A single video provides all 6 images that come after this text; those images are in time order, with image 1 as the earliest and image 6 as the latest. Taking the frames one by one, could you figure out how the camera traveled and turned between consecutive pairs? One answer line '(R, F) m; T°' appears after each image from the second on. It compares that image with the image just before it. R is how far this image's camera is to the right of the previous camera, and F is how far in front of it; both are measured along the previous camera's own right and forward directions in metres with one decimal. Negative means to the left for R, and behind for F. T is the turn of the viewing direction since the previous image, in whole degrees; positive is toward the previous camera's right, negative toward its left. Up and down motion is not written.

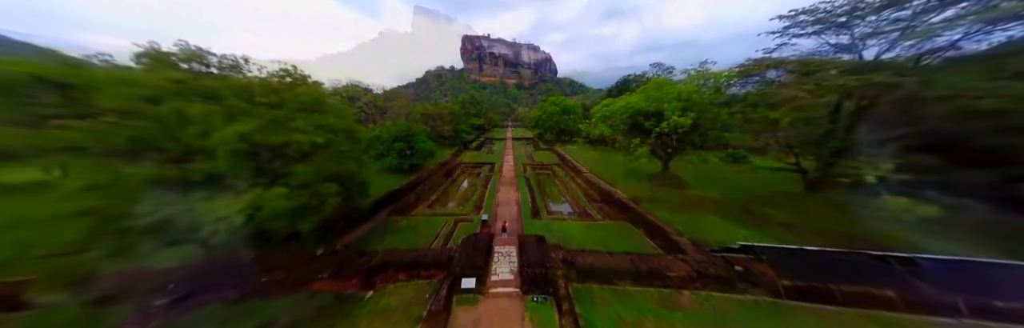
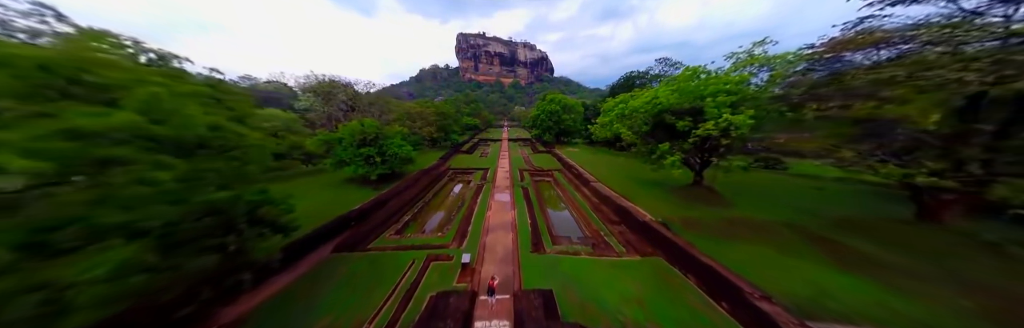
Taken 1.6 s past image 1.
(+0.1, +2.3) m; +1°
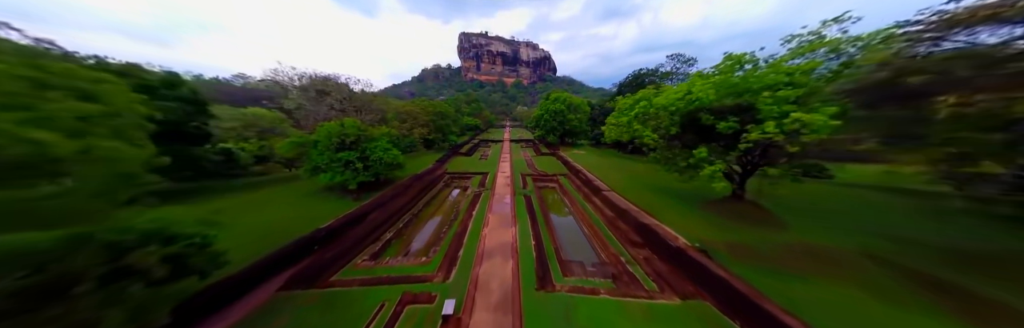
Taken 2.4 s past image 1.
(+0.1, +1.4) m; -1°
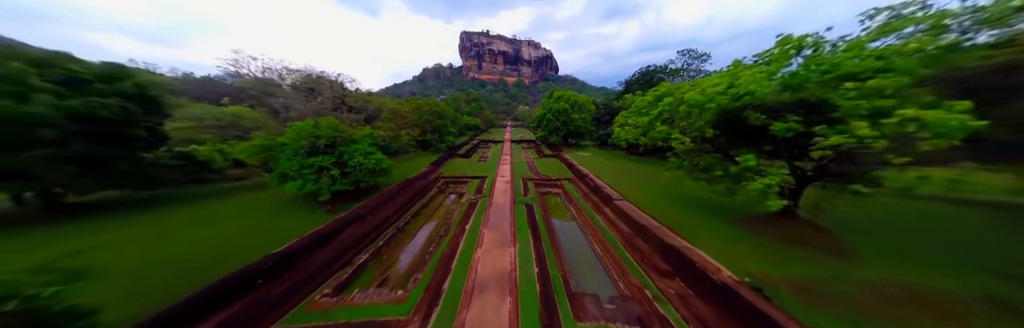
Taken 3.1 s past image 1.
(+0.1, +1.3) m; 0°
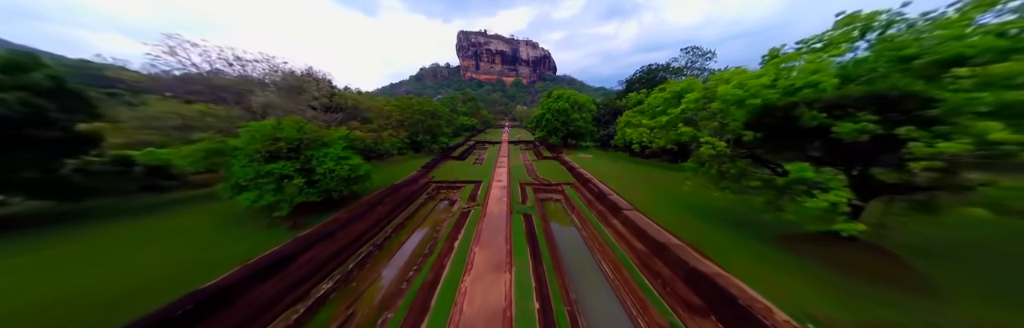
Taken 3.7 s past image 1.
(+0.1, +1.1) m; +1°
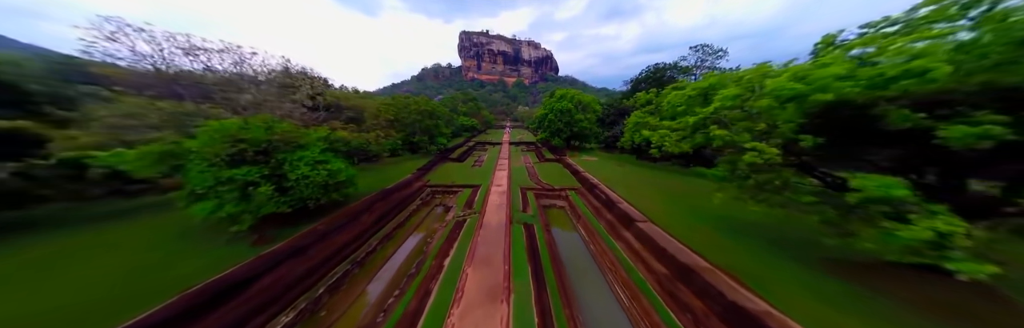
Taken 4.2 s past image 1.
(+0.1, +0.9) m; 0°
